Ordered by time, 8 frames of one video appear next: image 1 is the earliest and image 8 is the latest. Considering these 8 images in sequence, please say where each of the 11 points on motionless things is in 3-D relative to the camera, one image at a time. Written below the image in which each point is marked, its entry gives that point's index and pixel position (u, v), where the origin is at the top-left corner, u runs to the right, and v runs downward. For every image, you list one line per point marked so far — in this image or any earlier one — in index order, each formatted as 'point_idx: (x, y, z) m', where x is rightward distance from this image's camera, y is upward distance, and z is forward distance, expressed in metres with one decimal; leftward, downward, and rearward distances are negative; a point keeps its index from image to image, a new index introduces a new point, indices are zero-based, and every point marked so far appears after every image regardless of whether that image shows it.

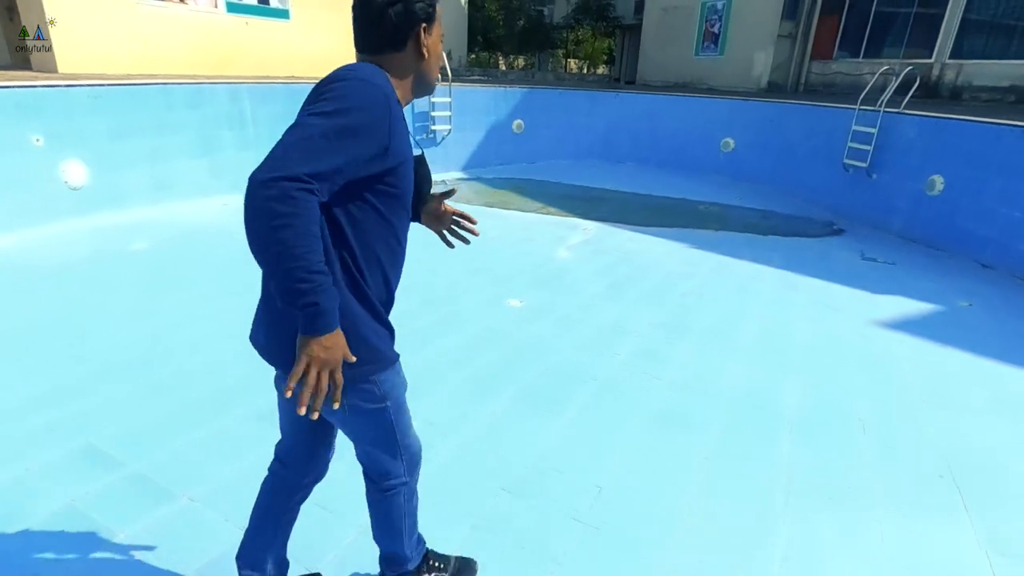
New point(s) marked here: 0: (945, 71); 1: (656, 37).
0: (+7.7, +3.9, +9.8) m
1: (+3.5, +6.2, +13.5) m
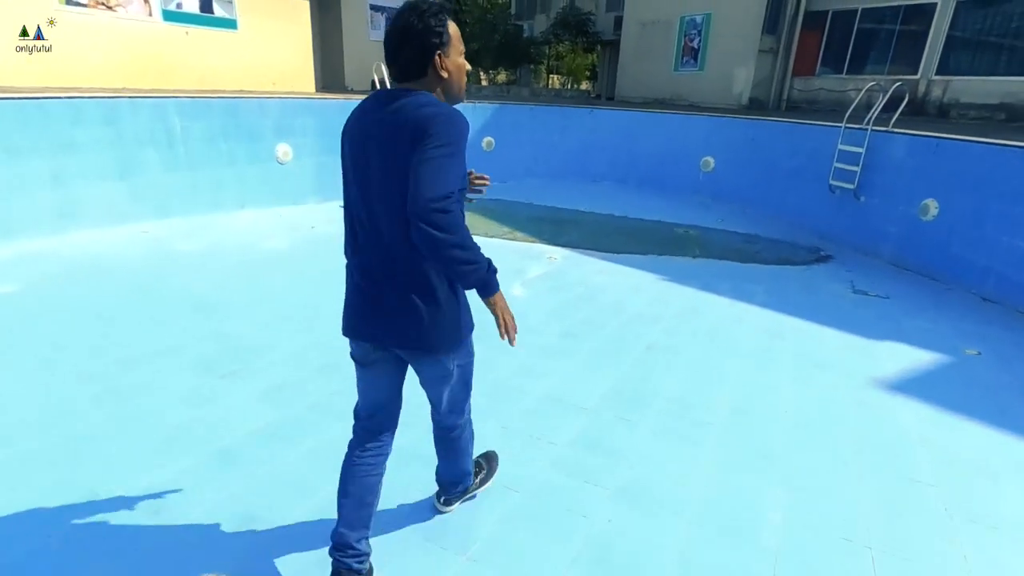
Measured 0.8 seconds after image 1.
0: (+7.2, +3.4, +9.4) m
1: (+2.9, +5.6, +13.1) m
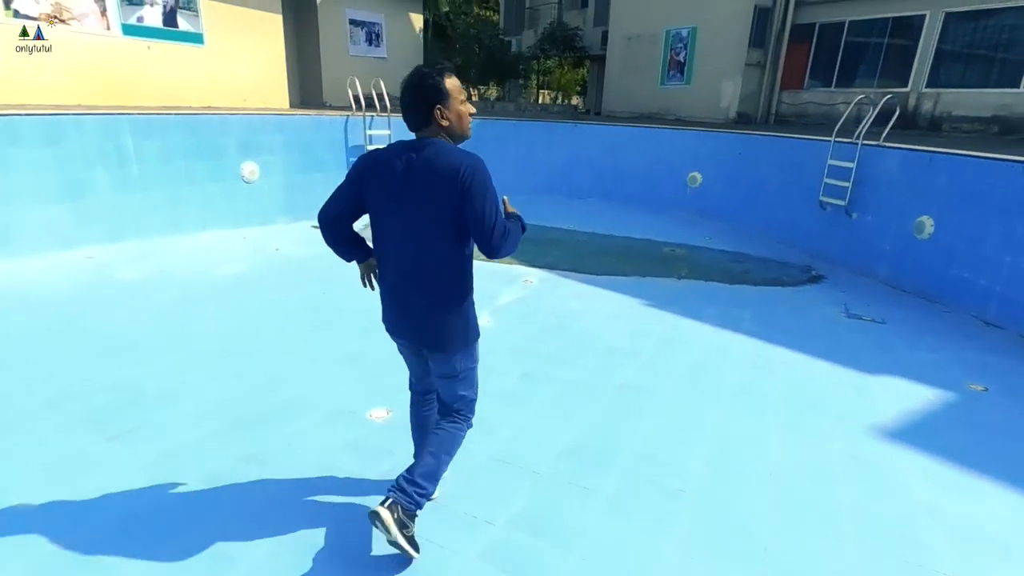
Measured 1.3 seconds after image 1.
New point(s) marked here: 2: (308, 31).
0: (+6.9, +3.1, +9.2) m
1: (+2.6, +5.2, +12.9) m
2: (-3.8, +4.7, +10.0) m
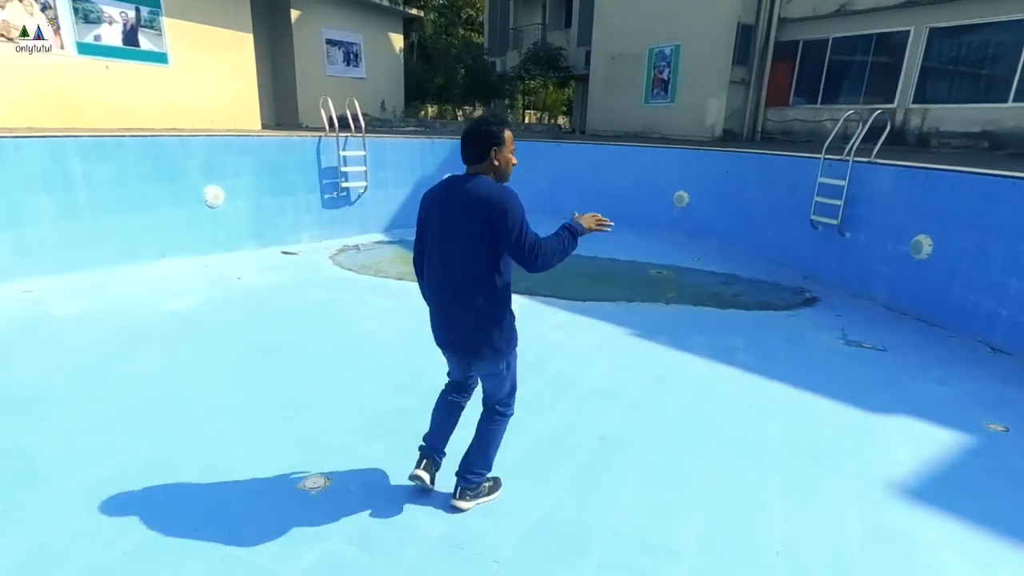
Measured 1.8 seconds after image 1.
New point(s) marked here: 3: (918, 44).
0: (+6.6, +2.8, +9.1) m
1: (+2.1, +4.7, +12.8) m
2: (-4.1, +4.2, +9.8) m
3: (+6.6, +3.9, +8.8) m
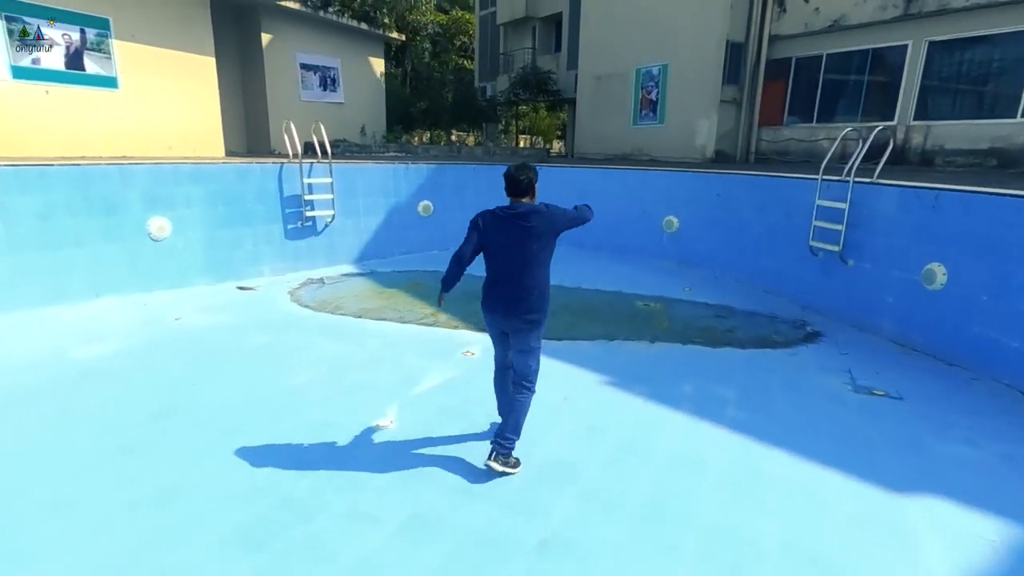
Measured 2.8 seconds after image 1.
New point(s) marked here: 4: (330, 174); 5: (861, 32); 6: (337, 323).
0: (+6.2, +2.4, +8.6) m
1: (+1.8, +4.1, +12.4) m
2: (-4.4, +3.6, +9.4) m
3: (+6.2, +3.5, +8.4) m
4: (-2.4, +1.5, +7.4) m
5: (+5.7, +4.2, +9.0) m
6: (-1.7, -0.3, +5.4) m
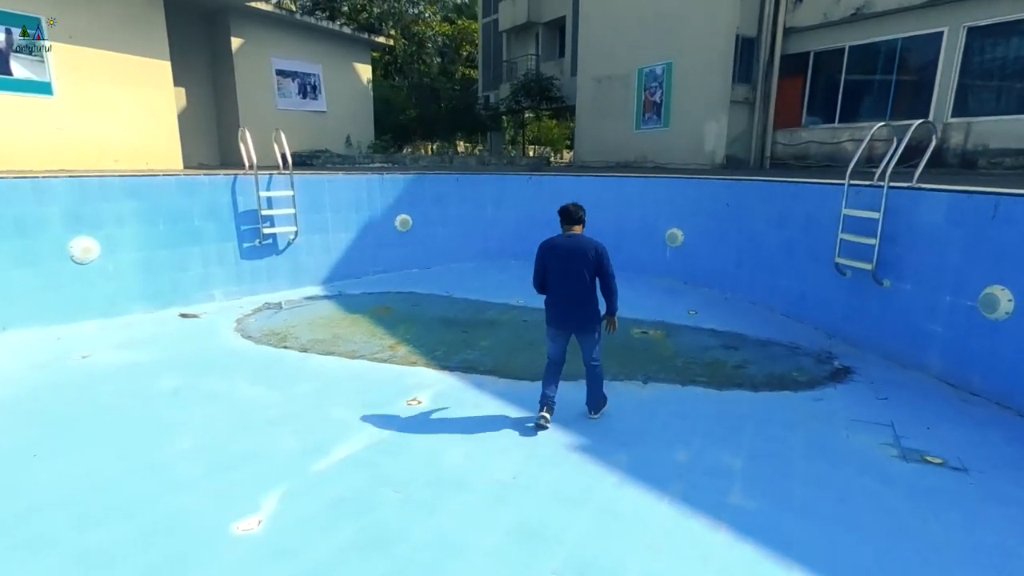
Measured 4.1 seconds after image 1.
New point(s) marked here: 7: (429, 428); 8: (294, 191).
0: (+6.0, +2.2, +7.6) m
1: (+1.7, +3.7, +11.6) m
2: (-4.6, +3.3, +8.8) m
3: (+6.0, +3.3, +7.5) m
4: (-2.7, +1.2, +6.6) m
5: (+5.5, +3.9, +8.1) m
6: (-2.0, -0.6, +4.6) m
7: (-0.5, -0.8, +3.2) m
8: (-2.6, +1.2, +6.7) m
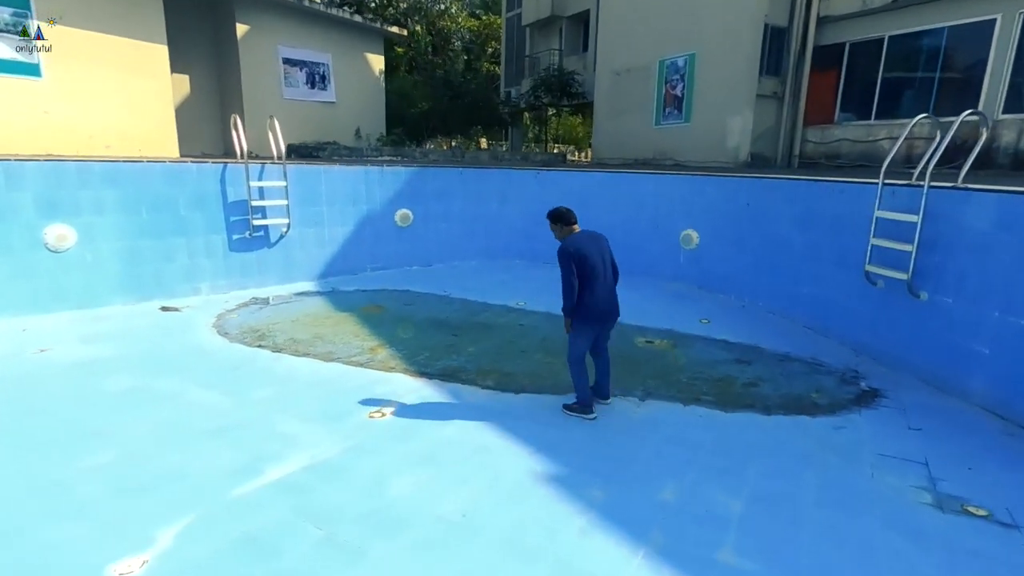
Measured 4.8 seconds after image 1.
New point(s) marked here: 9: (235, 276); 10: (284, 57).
0: (+6.1, +2.0, +6.9) m
1: (+2.0, +3.6, +11.1) m
2: (-4.4, +3.4, +8.5) m
3: (+6.1, +3.1, +6.8) m
4: (-2.6, +1.3, +6.4) m
5: (+5.7, +3.8, +7.4) m
6: (-2.1, -0.5, +4.3) m
7: (-0.7, -0.8, +2.9) m
8: (-2.6, +1.2, +6.4) m
9: (-3.1, +0.1, +6.2) m
10: (-3.7, +3.8, +9.0) m
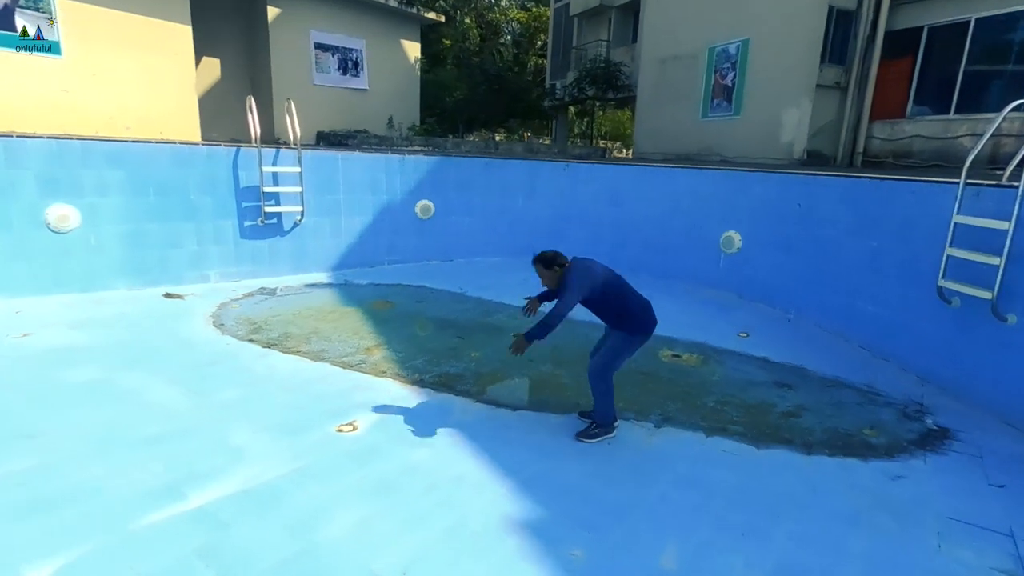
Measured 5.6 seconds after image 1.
0: (+6.4, +1.7, +6.0) m
1: (+2.8, +3.6, +10.5) m
2: (-3.9, +3.6, +8.4) m
3: (+6.5, +2.8, +5.8) m
4: (-2.3, +1.4, +6.1) m
5: (+6.1, +3.6, +6.5) m
6: (-2.1, -0.5, +4.0) m
7: (-0.8, -0.8, +2.5) m
8: (-2.3, +1.3, +6.1) m
9: (-2.9, +0.3, +6.0) m
10: (-3.1, +4.0, +8.8) m
